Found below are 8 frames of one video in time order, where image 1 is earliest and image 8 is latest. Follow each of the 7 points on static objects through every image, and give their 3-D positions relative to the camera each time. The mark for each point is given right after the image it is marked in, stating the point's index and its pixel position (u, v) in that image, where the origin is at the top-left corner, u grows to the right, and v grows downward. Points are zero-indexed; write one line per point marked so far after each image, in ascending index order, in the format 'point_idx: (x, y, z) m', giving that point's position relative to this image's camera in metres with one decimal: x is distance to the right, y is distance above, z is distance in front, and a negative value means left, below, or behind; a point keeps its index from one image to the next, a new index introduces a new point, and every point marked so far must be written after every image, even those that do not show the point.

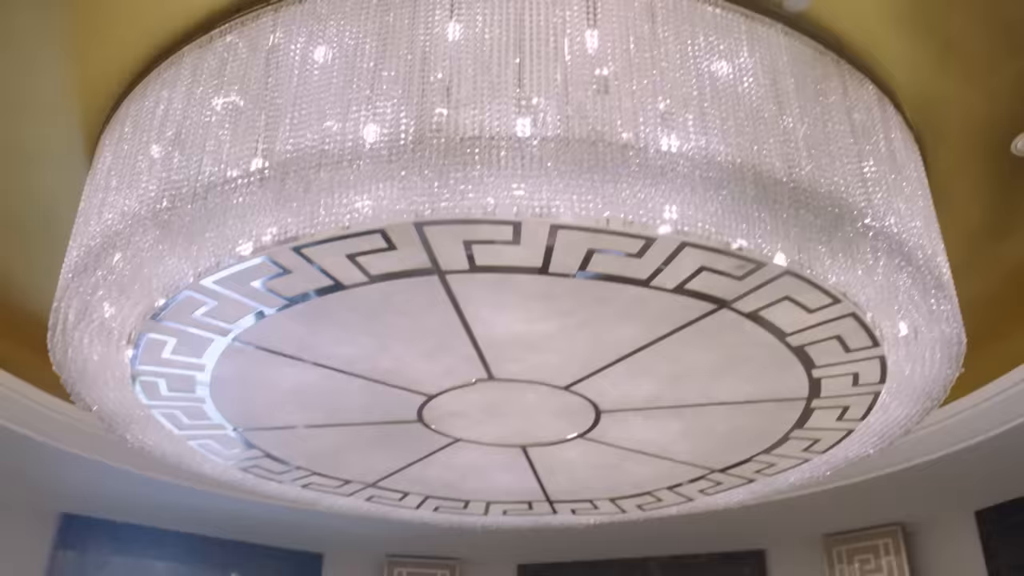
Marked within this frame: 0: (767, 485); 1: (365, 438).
0: (+0.7, -0.6, +3.0) m
1: (-0.4, -0.4, +2.7) m
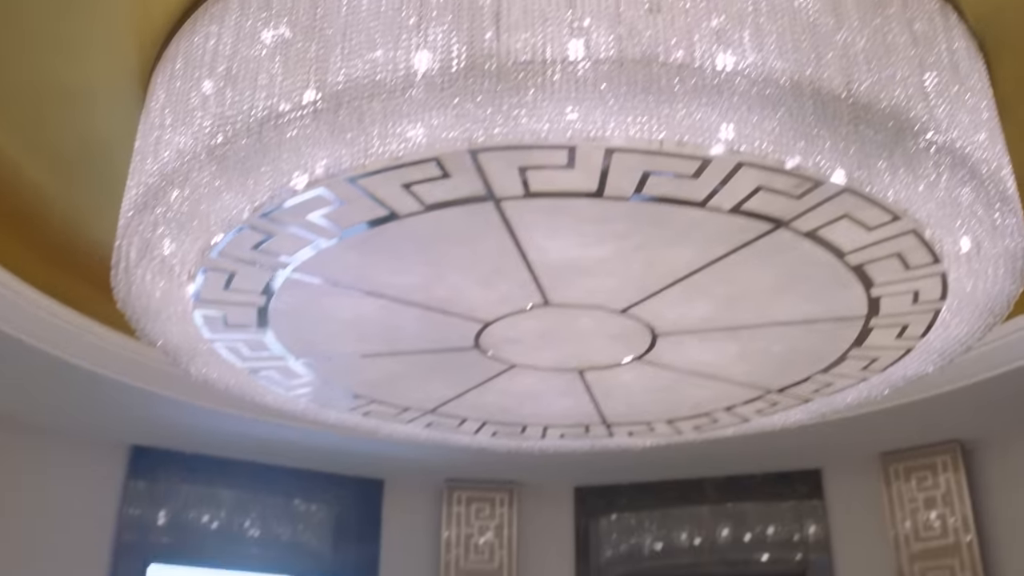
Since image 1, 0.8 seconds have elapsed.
0: (+0.9, -0.3, +3.0) m
1: (-0.2, -0.2, +2.7) m
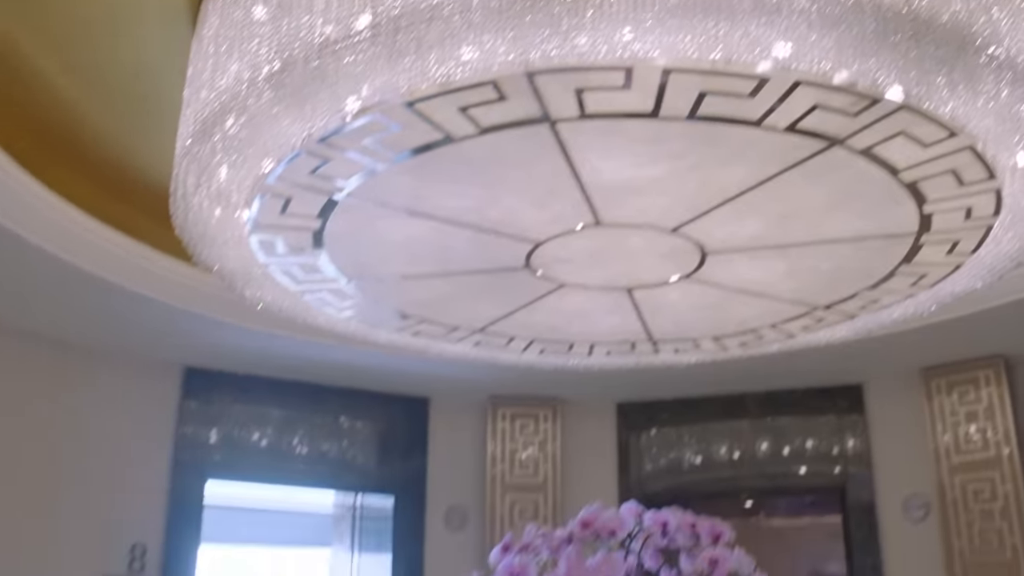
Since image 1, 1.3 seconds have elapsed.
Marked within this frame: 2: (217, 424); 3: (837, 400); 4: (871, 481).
0: (+1.0, -0.1, +3.0) m
1: (-0.1, 0.0, +2.8) m
2: (-1.2, -0.6, +4.4) m
3: (+1.4, -0.5, +4.7) m
4: (+1.5, -0.8, +4.5) m
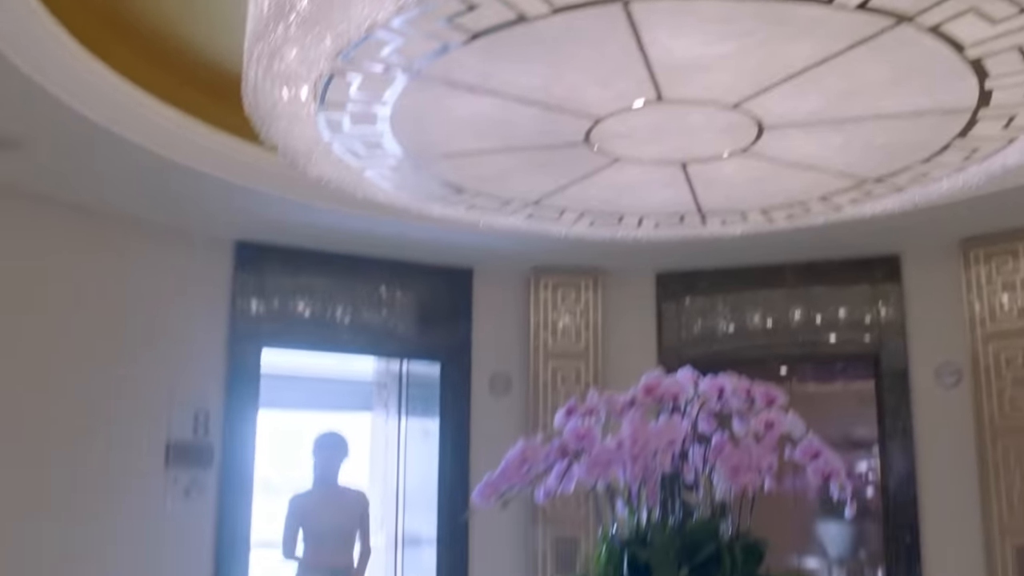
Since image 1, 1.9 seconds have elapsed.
0: (+1.2, +0.3, +3.0) m
1: (+0.1, +0.3, +2.8) m
2: (-1.0, 0.0, +4.5) m
3: (+1.6, +0.1, +4.7) m
4: (+1.7, -0.3, +4.6) m
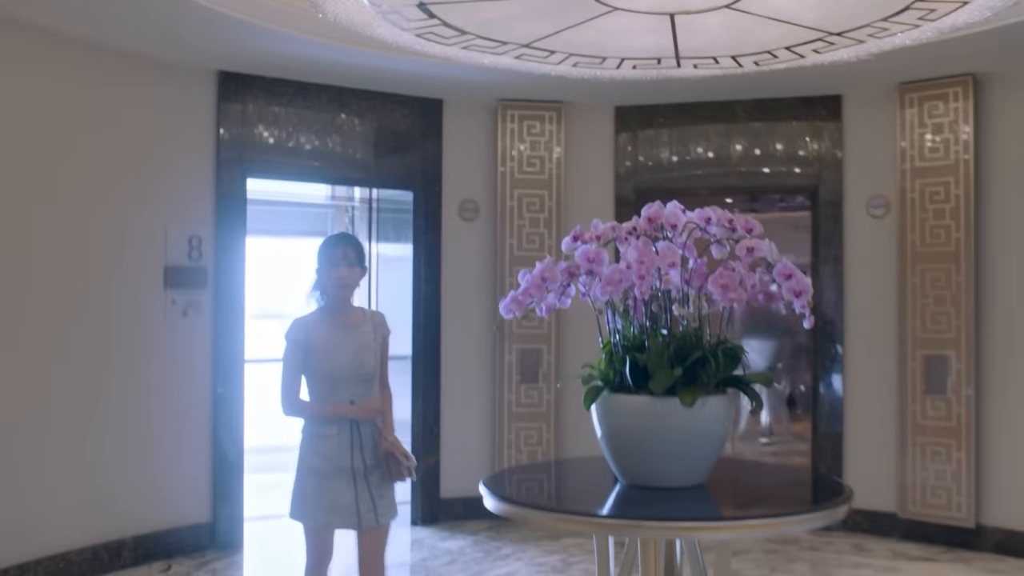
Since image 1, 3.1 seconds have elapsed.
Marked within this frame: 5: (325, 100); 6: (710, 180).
0: (+1.2, +0.8, +3.4) m
1: (+0.1, +0.8, +3.1) m
2: (-1.2, +0.7, +4.7) m
3: (+1.5, +0.9, +5.1) m
4: (+1.6, +0.5, +5.1) m
5: (-0.9, +0.9, +4.9) m
6: (+1.0, +0.5, +5.3) m
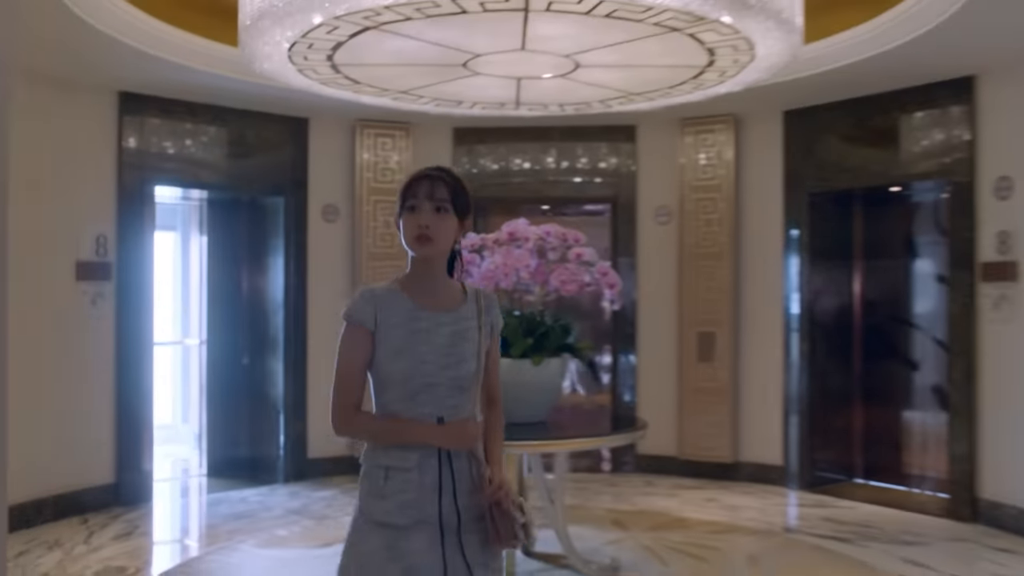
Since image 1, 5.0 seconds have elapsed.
0: (+0.6, +0.8, +4.6) m
1: (-0.4, +0.8, +4.1) m
2: (-1.9, +0.8, +5.5) m
3: (+0.6, +0.9, +6.4) m
4: (+0.7, +0.6, +6.3) m
5: (-1.6, +0.9, +5.7) m
6: (+0.1, +0.6, +6.4) m
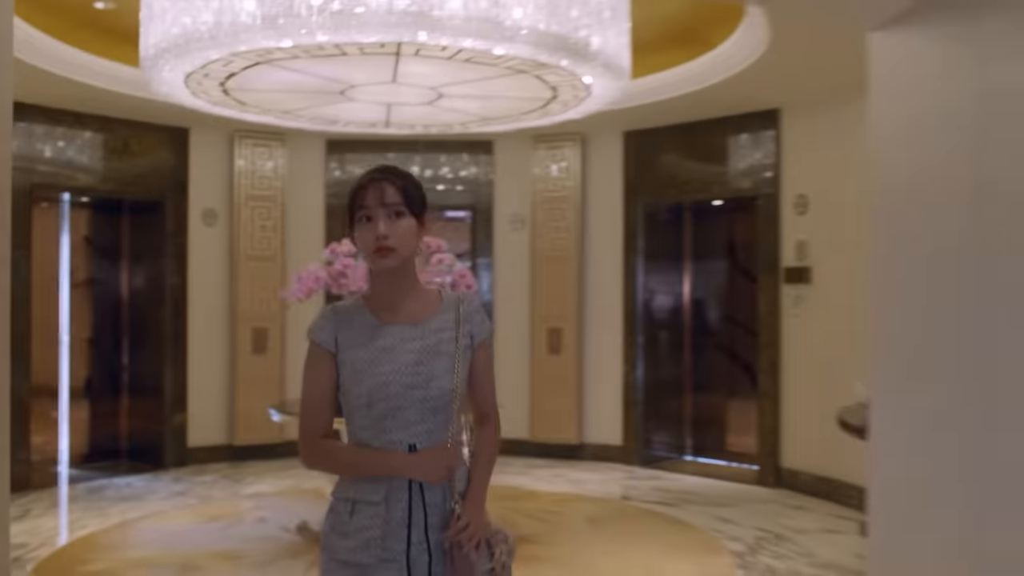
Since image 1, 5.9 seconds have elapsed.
0: (0.0, +0.8, +5.3) m
1: (-0.9, +0.8, +4.6) m
2: (-2.6, +0.8, +5.8) m
3: (-0.2, +0.9, +7.0) m
4: (-0.1, +0.6, +7.0) m
5: (-2.4, +0.9, +6.1) m
6: (-0.7, +0.6, +7.0) m
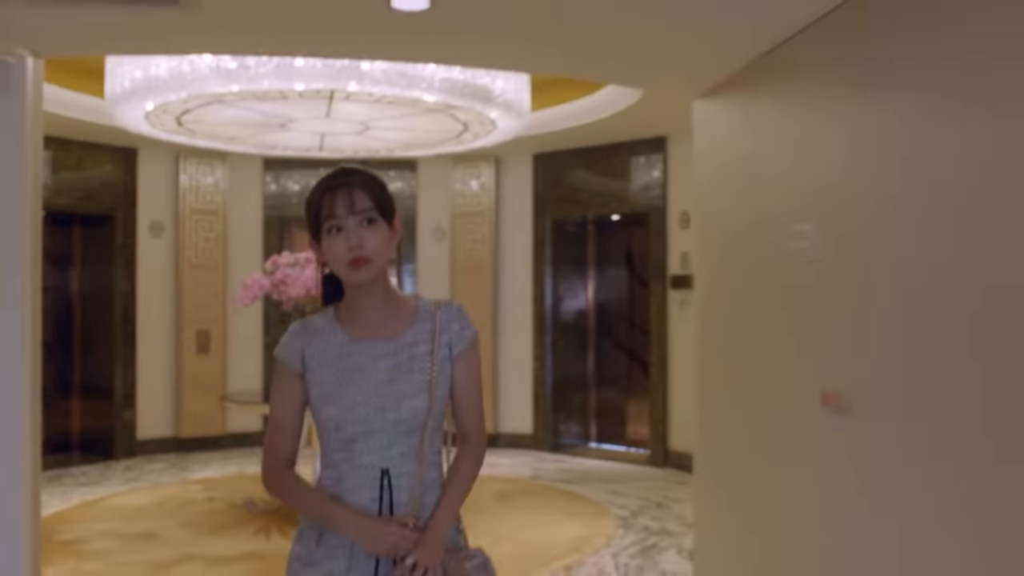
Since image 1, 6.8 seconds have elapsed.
0: (-0.4, +0.8, +6.0) m
1: (-1.3, +0.8, +5.3) m
2: (-3.1, +0.7, +6.4) m
3: (-0.8, +0.9, +7.7) m
4: (-0.7, +0.5, +7.7) m
5: (-2.9, +0.9, +6.7) m
6: (-1.3, +0.5, +7.7) m
